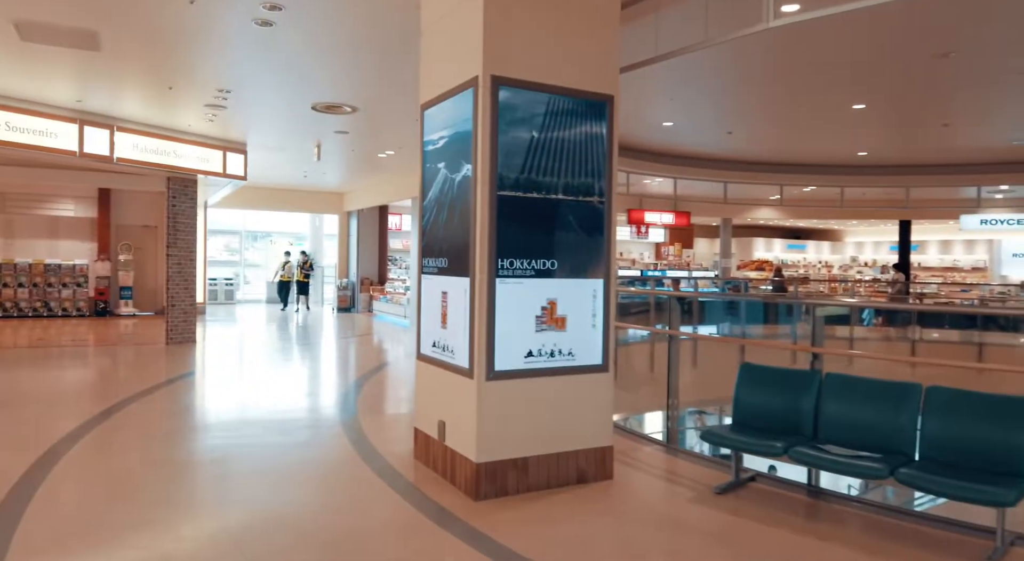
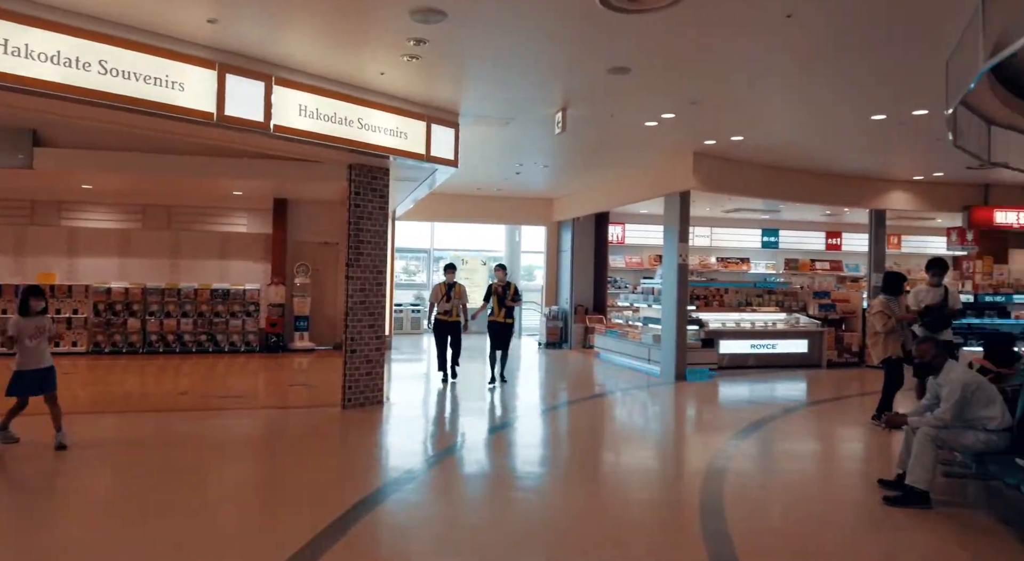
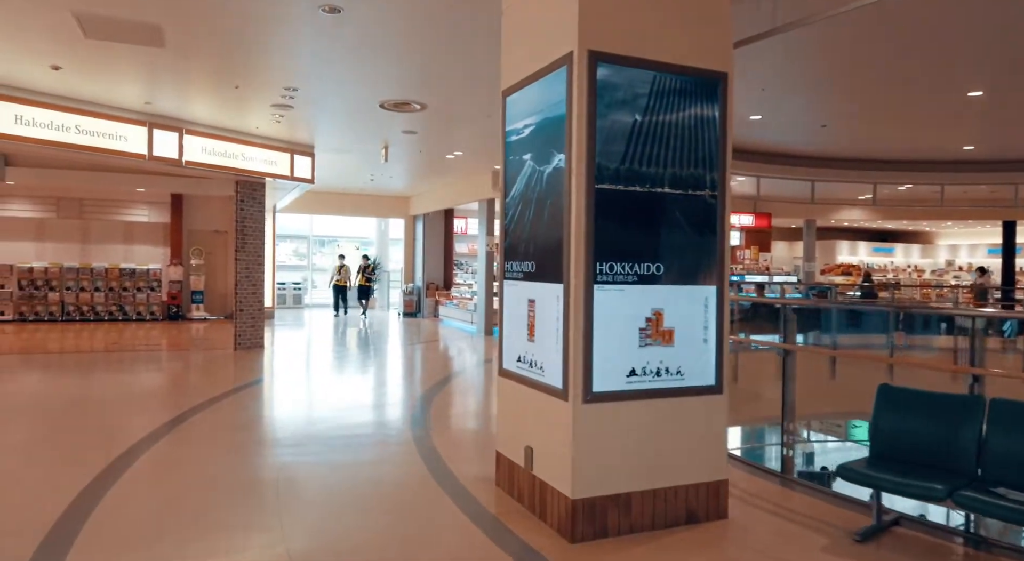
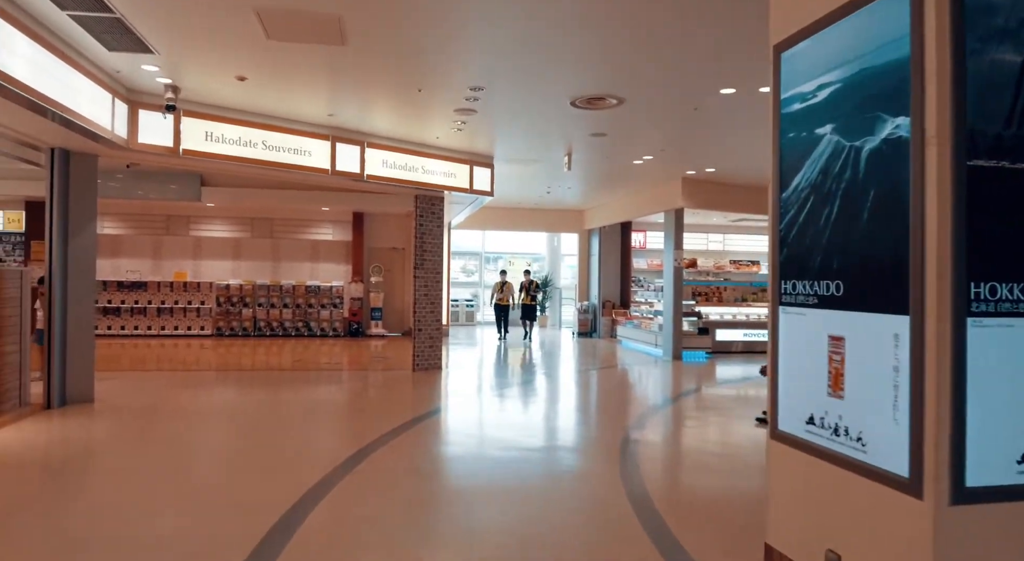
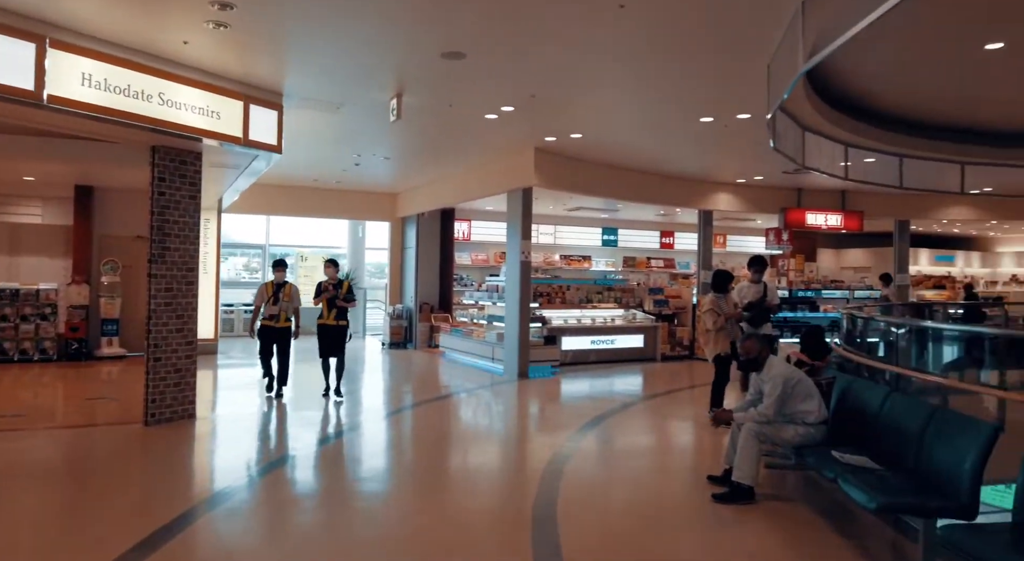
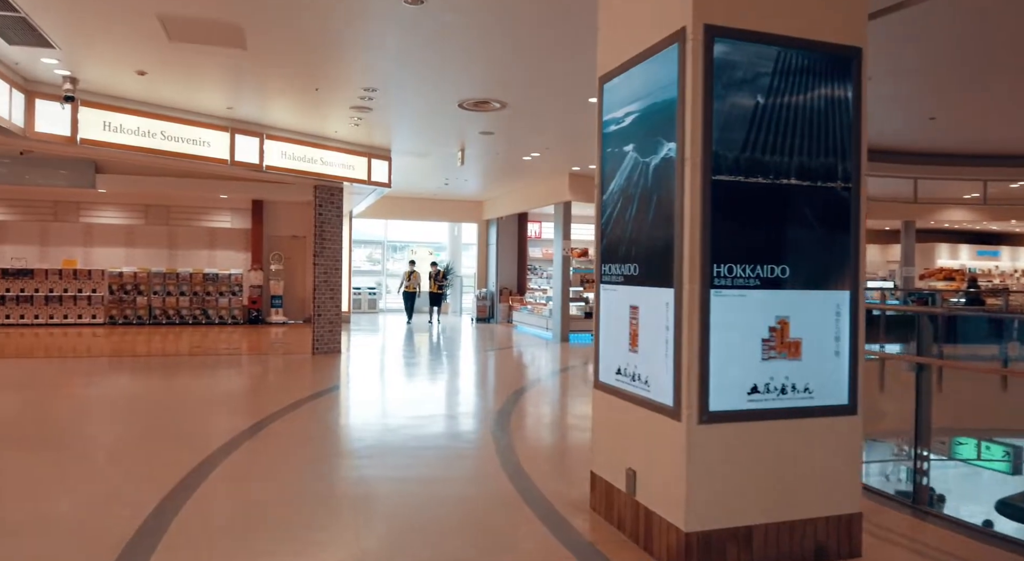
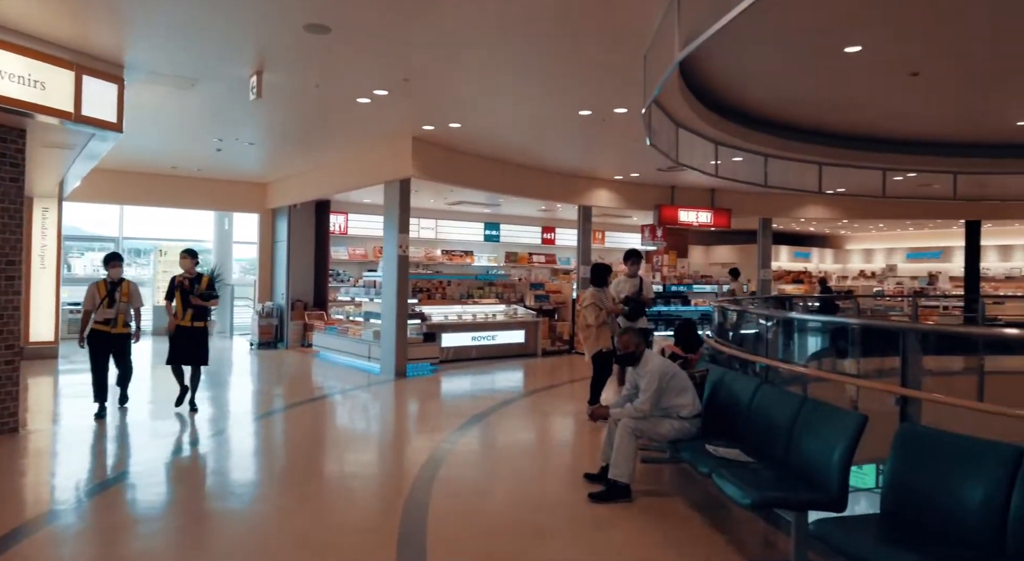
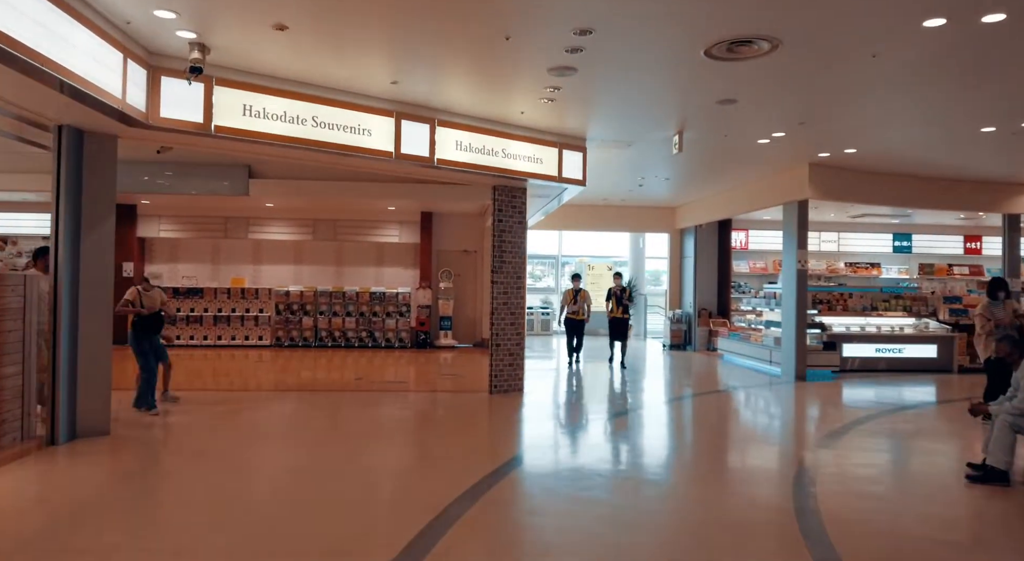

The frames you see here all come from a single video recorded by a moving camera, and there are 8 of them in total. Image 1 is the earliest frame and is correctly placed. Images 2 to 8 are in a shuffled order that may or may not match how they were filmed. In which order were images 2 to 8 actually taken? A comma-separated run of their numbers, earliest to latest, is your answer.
3, 6, 4, 8, 2, 5, 7
